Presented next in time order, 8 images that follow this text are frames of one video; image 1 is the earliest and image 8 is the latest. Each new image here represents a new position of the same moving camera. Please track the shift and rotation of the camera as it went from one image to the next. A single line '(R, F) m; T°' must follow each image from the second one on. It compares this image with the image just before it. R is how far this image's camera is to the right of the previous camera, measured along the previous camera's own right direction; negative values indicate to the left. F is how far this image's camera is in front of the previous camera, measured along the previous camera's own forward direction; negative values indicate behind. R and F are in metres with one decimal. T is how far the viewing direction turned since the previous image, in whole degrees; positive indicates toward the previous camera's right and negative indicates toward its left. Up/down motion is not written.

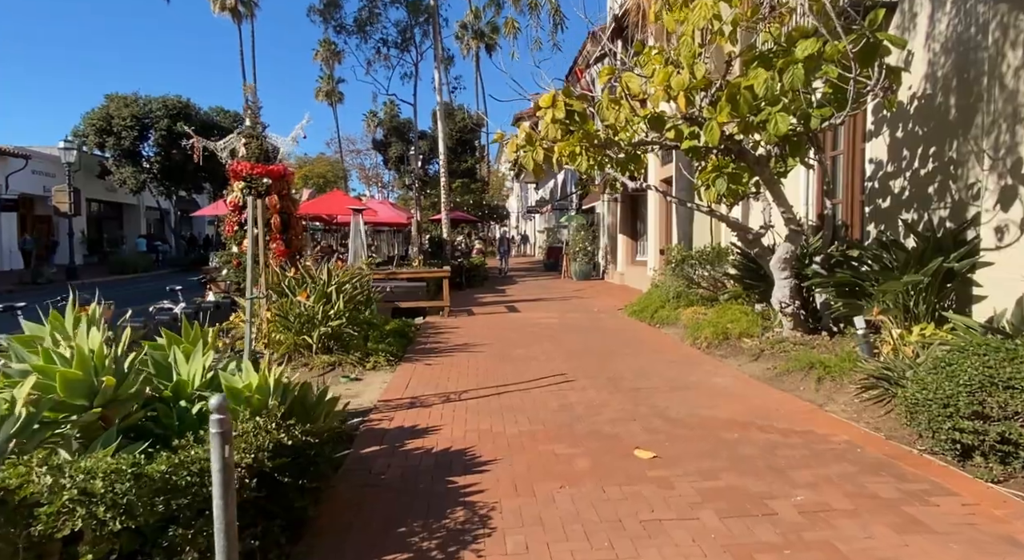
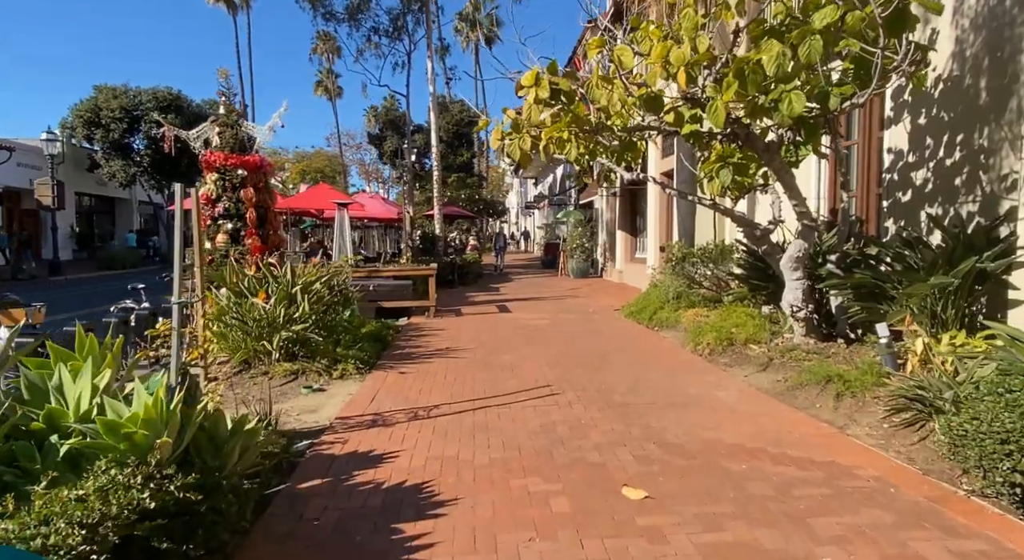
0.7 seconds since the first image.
(+0.2, +0.8) m; 0°
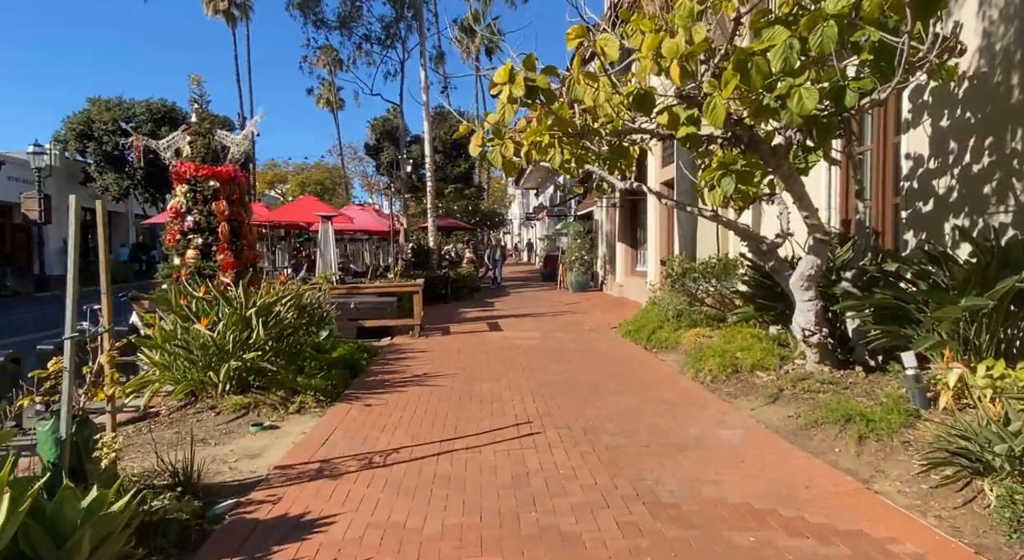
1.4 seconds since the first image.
(+0.3, +0.8) m; 0°
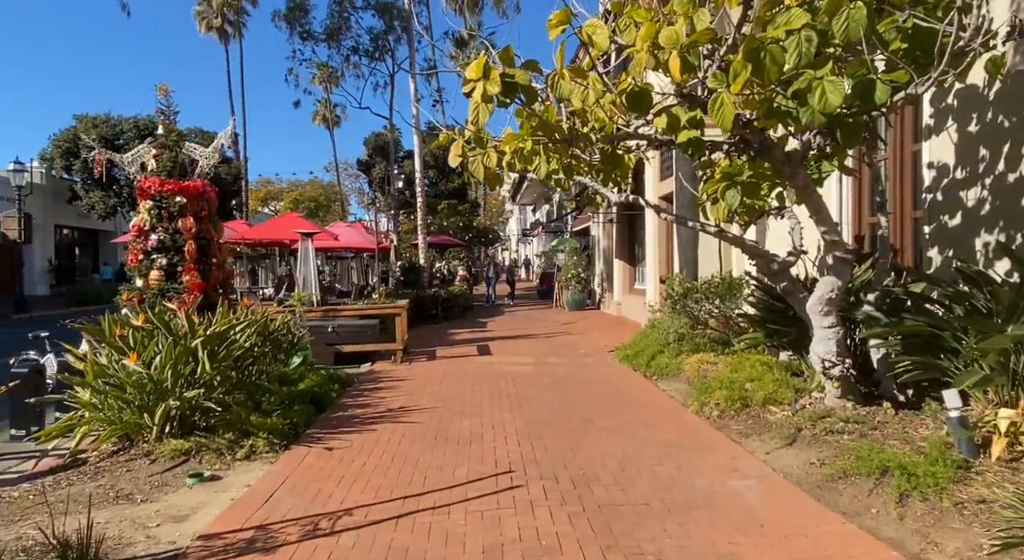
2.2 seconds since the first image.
(+0.2, +0.8) m; 0°
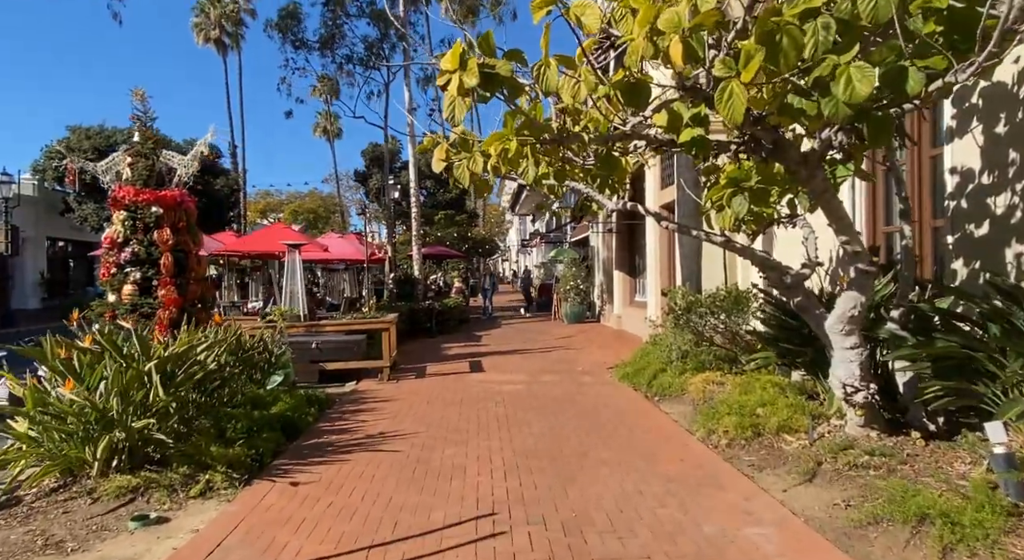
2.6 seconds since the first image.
(+0.1, +0.6) m; 0°
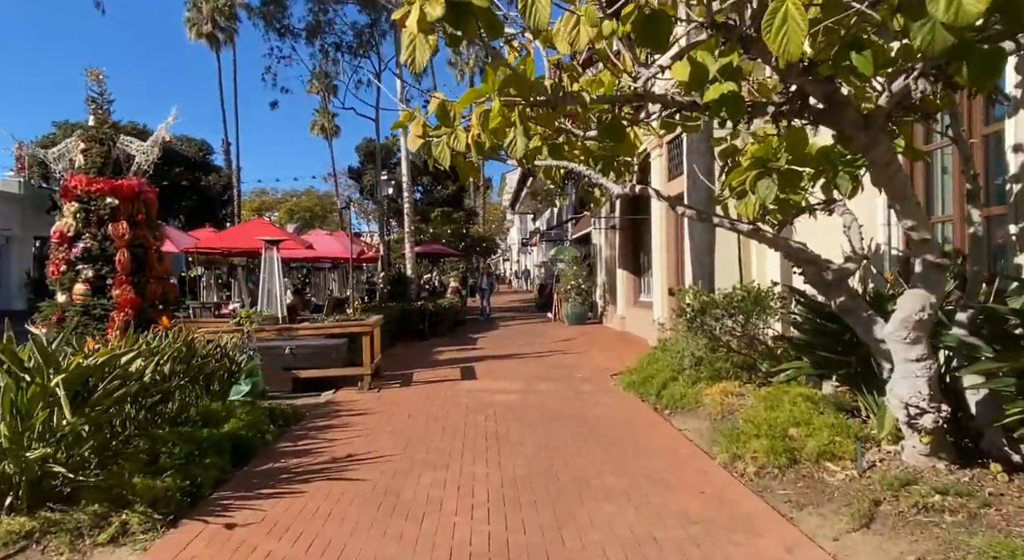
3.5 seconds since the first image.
(+0.1, +1.0) m; 0°
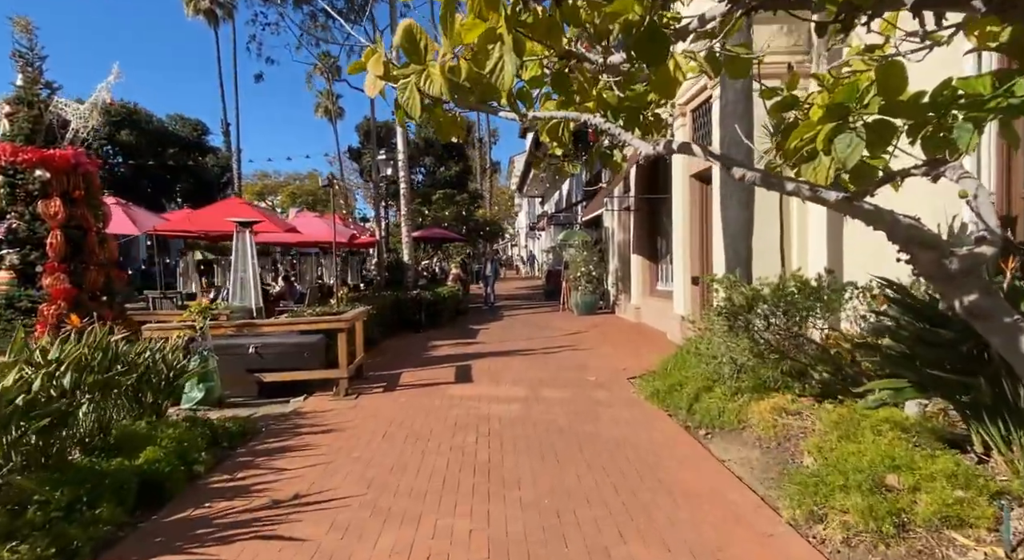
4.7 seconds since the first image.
(+0.1, +1.4) m; -1°
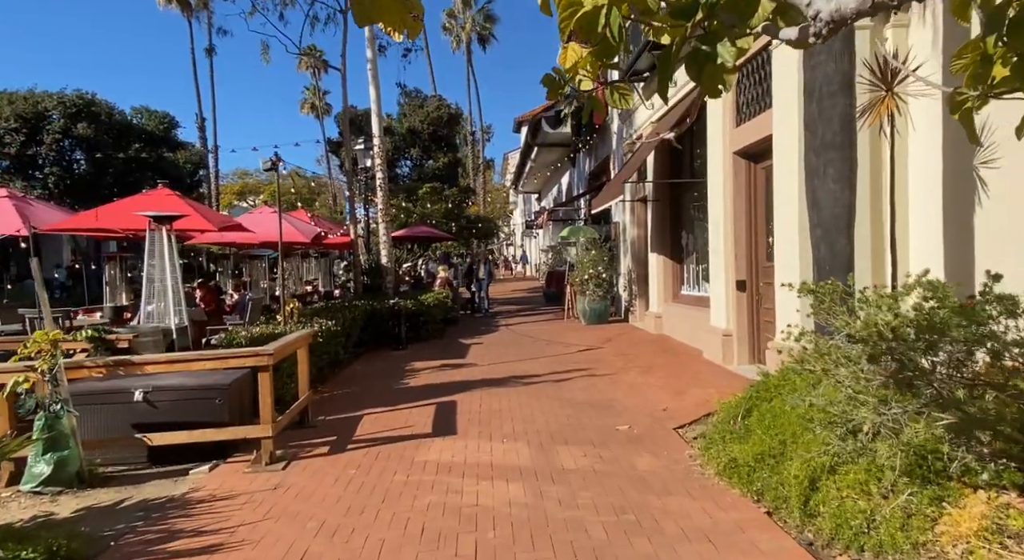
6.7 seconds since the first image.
(0.0, +2.4) m; 0°
